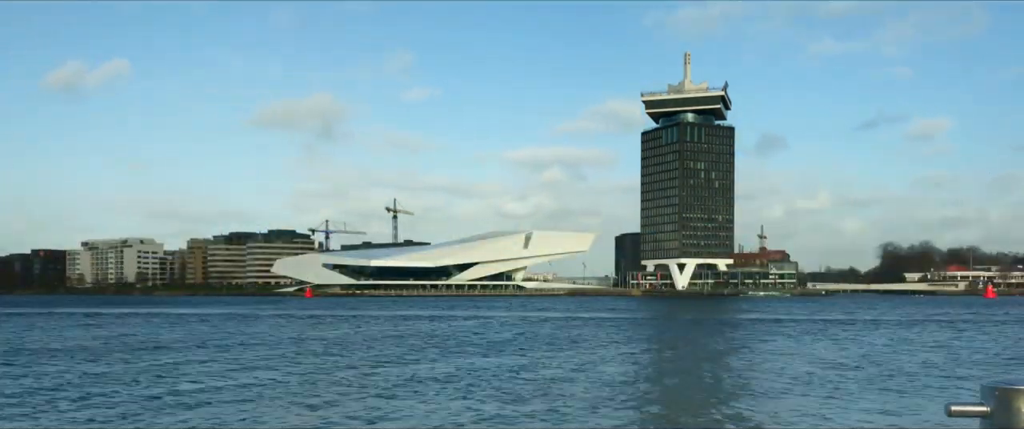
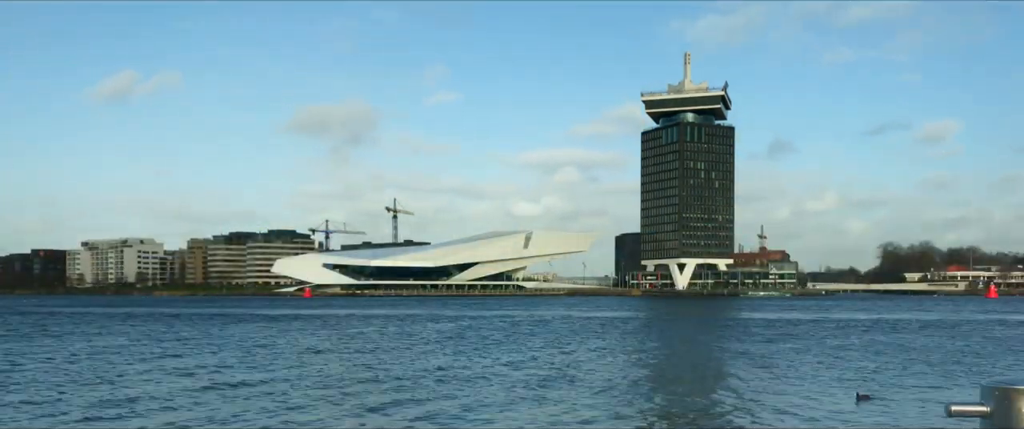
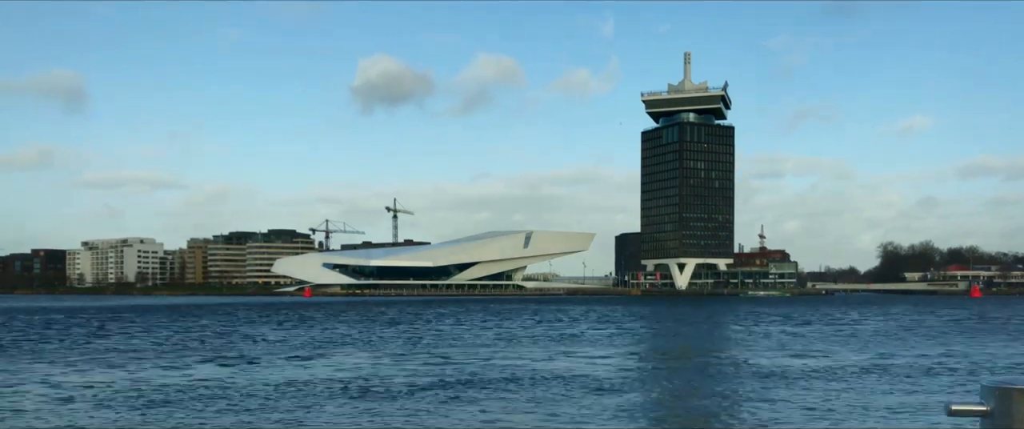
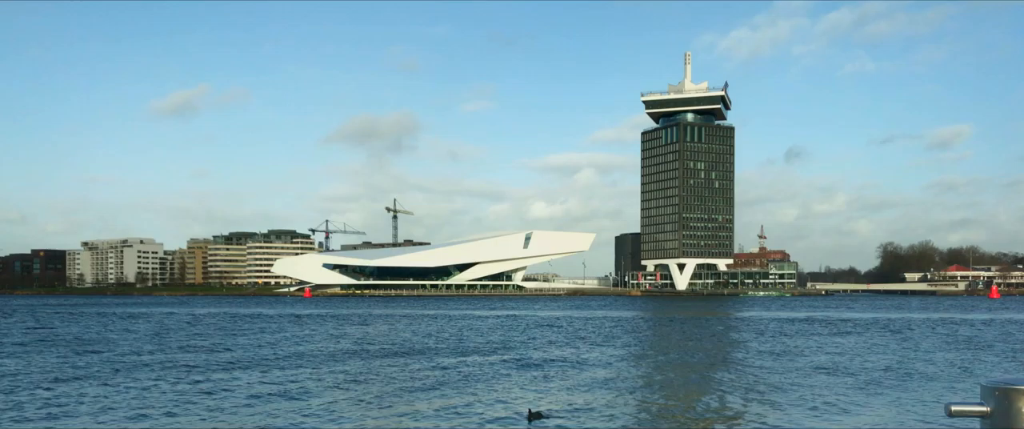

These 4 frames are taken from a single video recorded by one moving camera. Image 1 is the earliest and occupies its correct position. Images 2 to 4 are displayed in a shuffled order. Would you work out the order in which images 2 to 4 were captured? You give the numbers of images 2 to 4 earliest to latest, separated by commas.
2, 4, 3
